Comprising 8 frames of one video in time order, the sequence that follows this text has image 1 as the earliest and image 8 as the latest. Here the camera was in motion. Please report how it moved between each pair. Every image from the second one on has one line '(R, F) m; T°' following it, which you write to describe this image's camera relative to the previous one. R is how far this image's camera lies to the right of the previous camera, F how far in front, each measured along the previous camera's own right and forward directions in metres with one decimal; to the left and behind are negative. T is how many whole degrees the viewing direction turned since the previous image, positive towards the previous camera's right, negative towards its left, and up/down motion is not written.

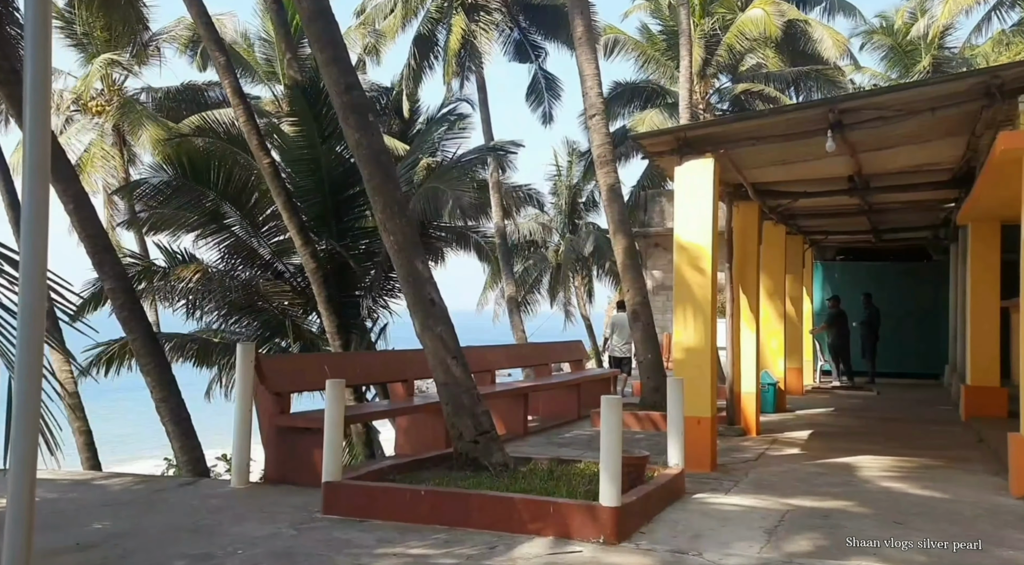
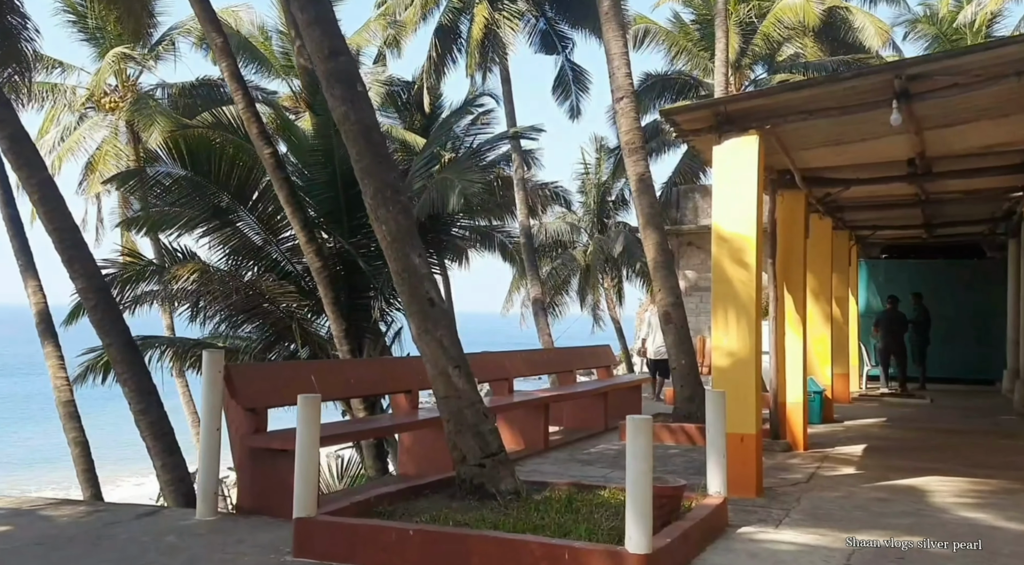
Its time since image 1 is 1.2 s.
(+0.1, +0.9) m; -2°
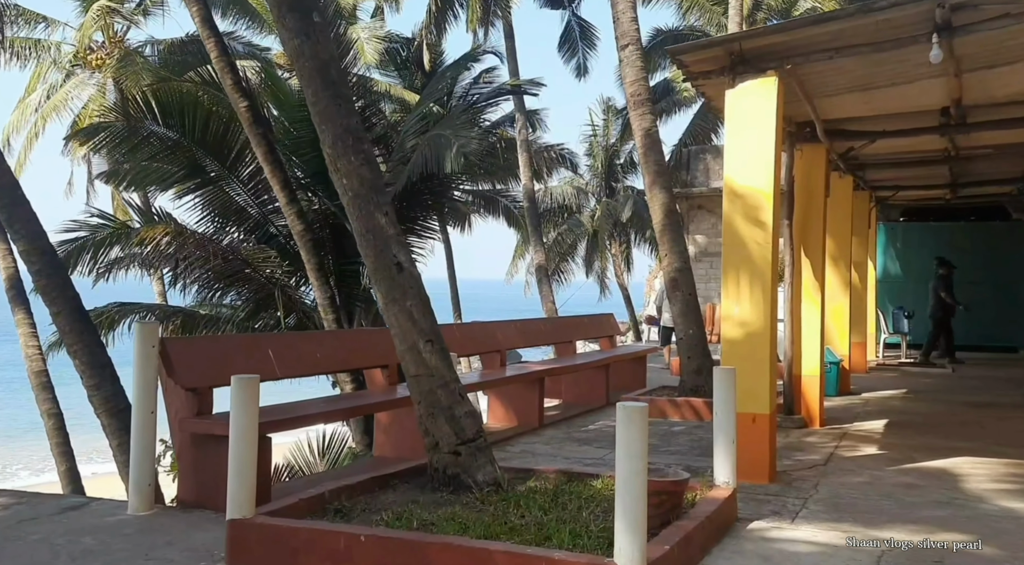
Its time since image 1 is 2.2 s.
(+0.2, +0.7) m; -1°
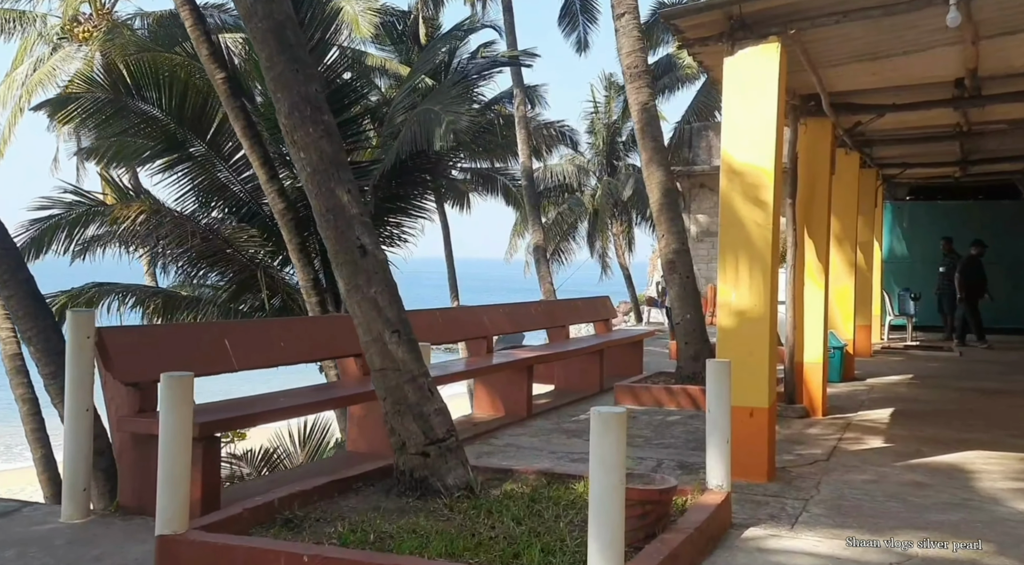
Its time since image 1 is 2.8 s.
(+0.1, +0.4) m; 0°
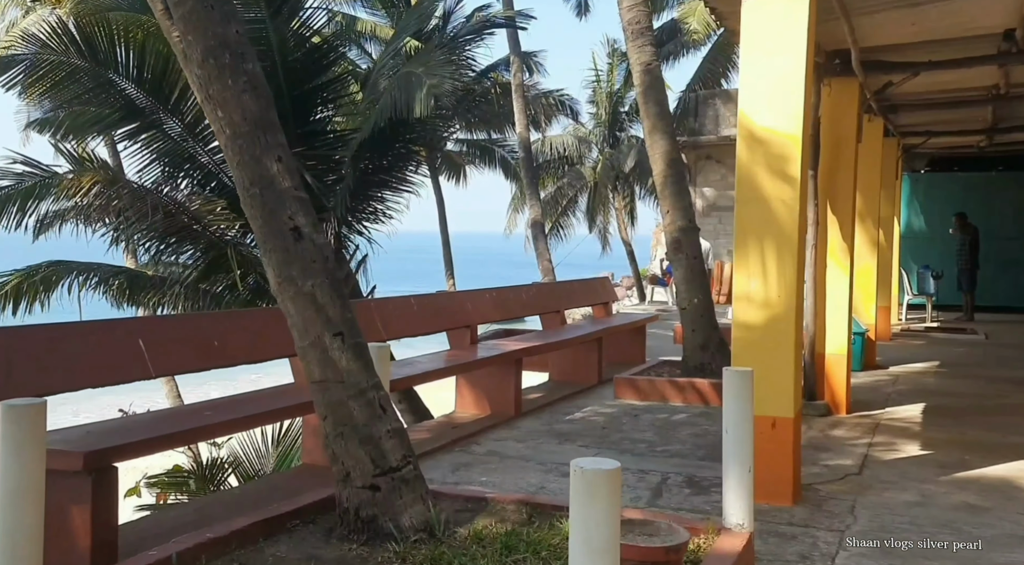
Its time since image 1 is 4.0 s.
(+0.1, +0.8) m; 0°
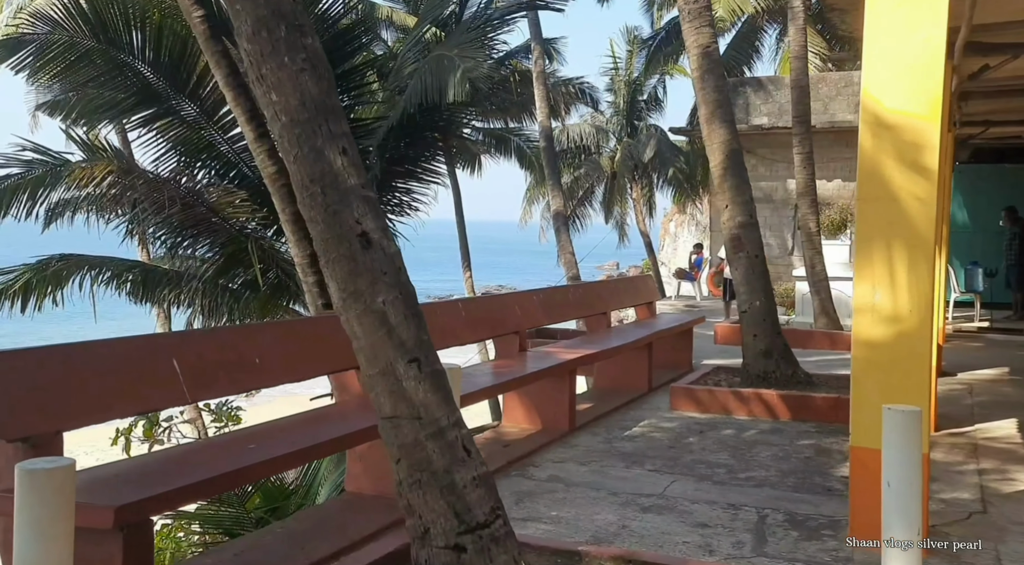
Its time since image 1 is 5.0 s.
(-0.3, +0.6) m; 0°
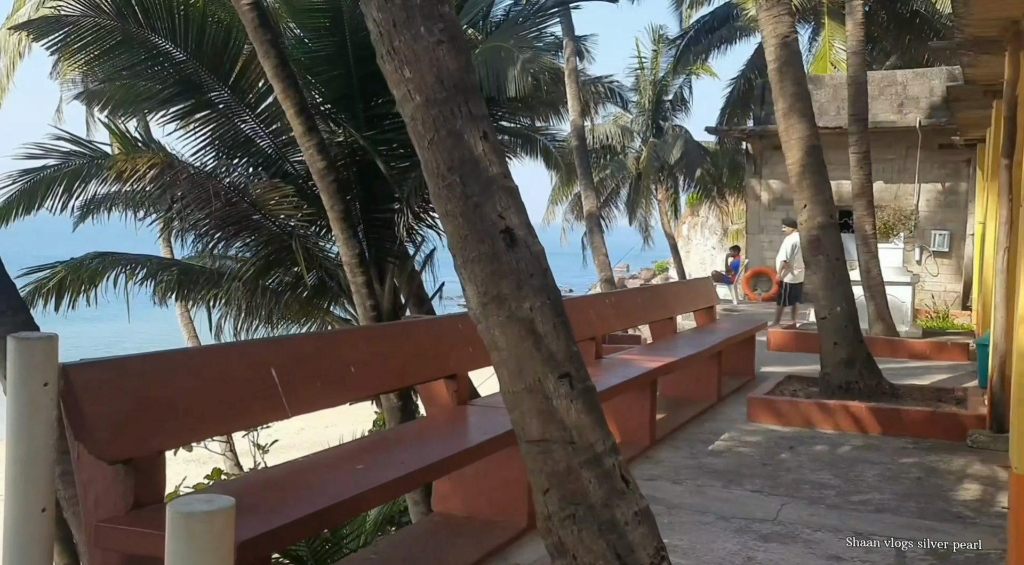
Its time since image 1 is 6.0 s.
(-0.4, +0.4) m; -1°
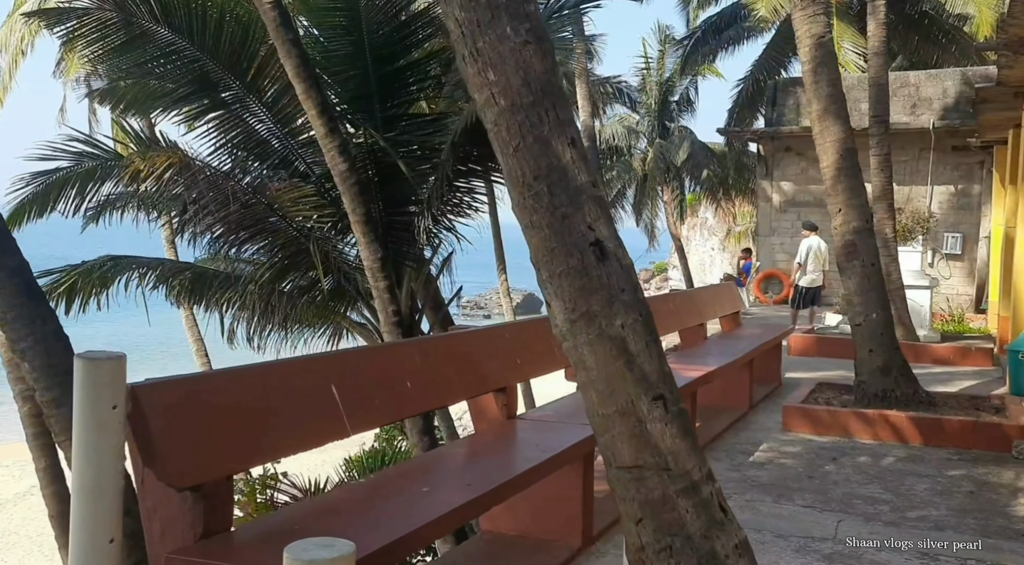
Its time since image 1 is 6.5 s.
(-0.2, +0.1) m; 0°
